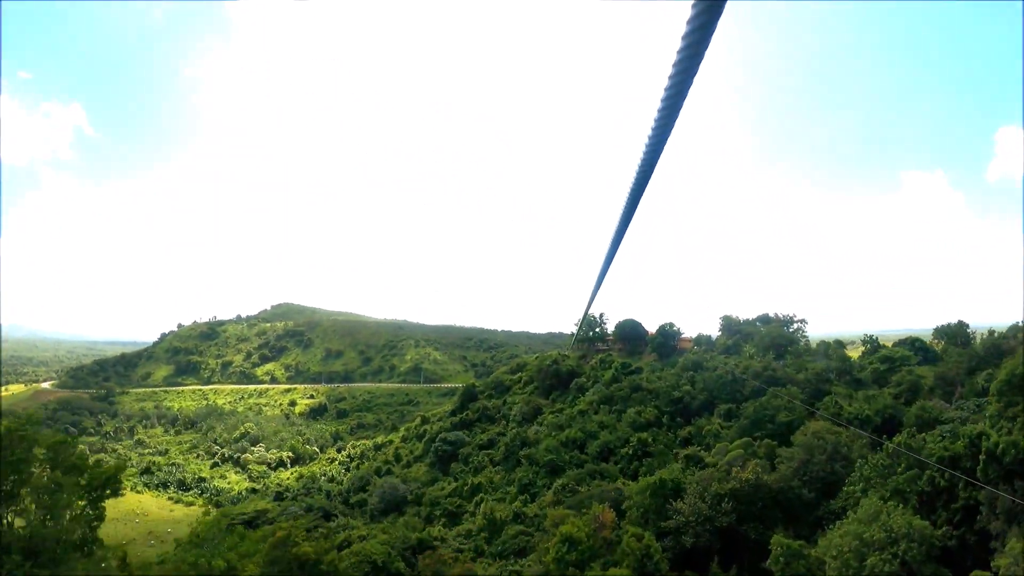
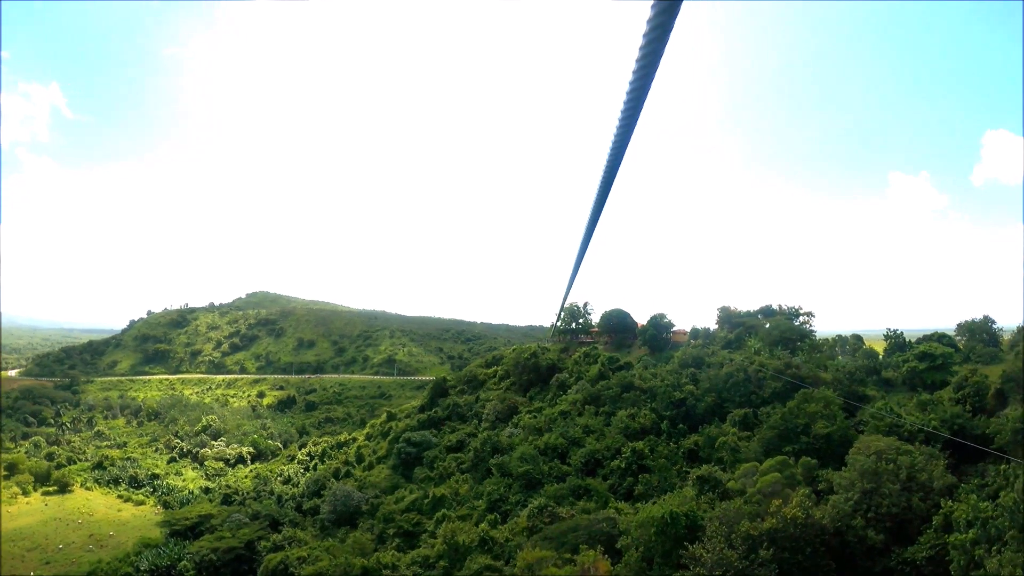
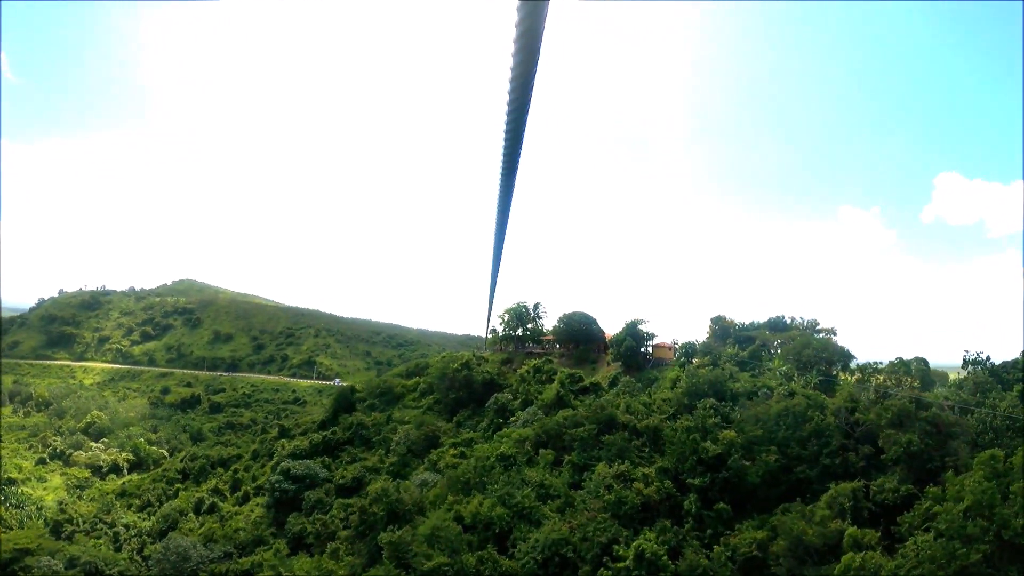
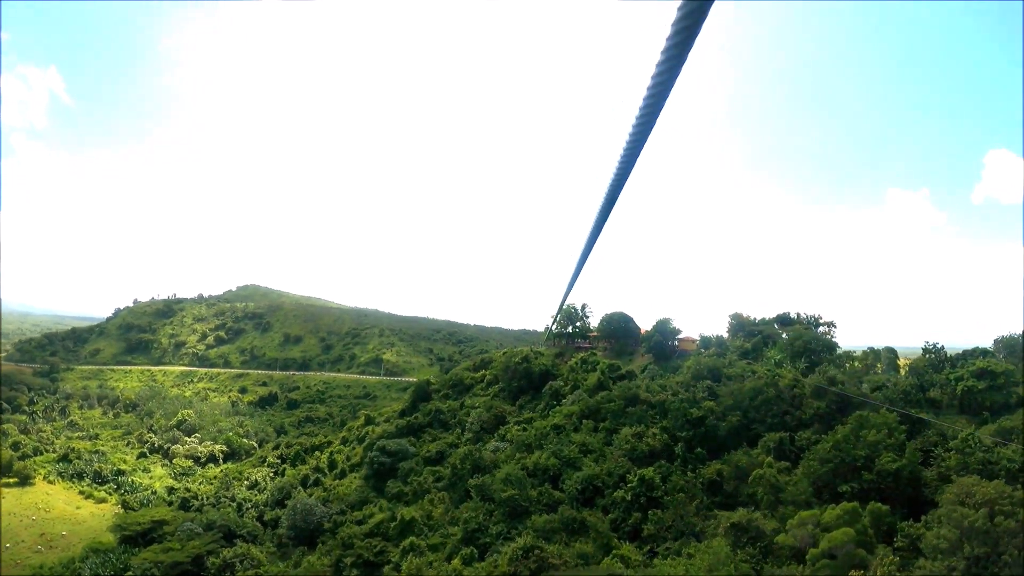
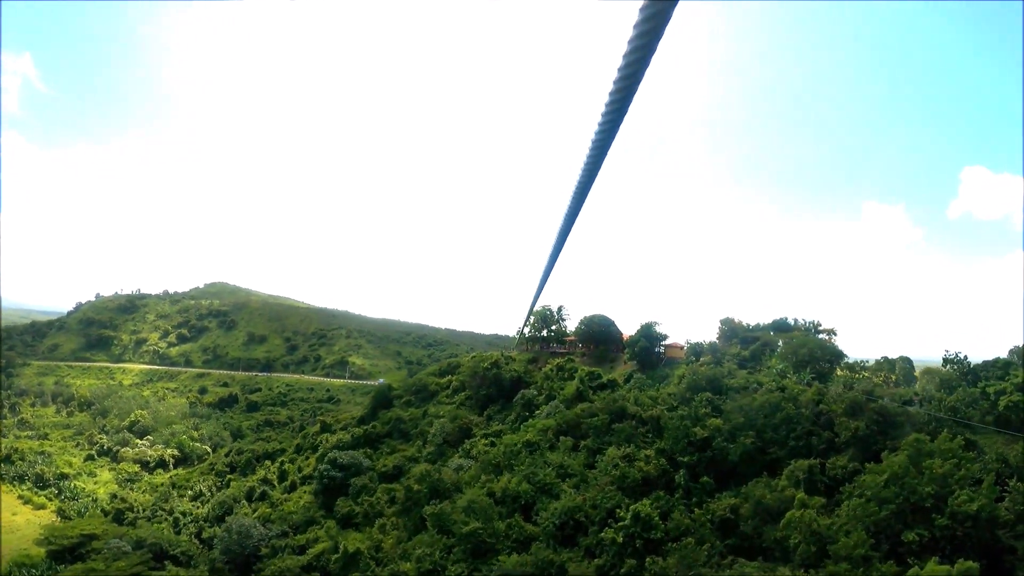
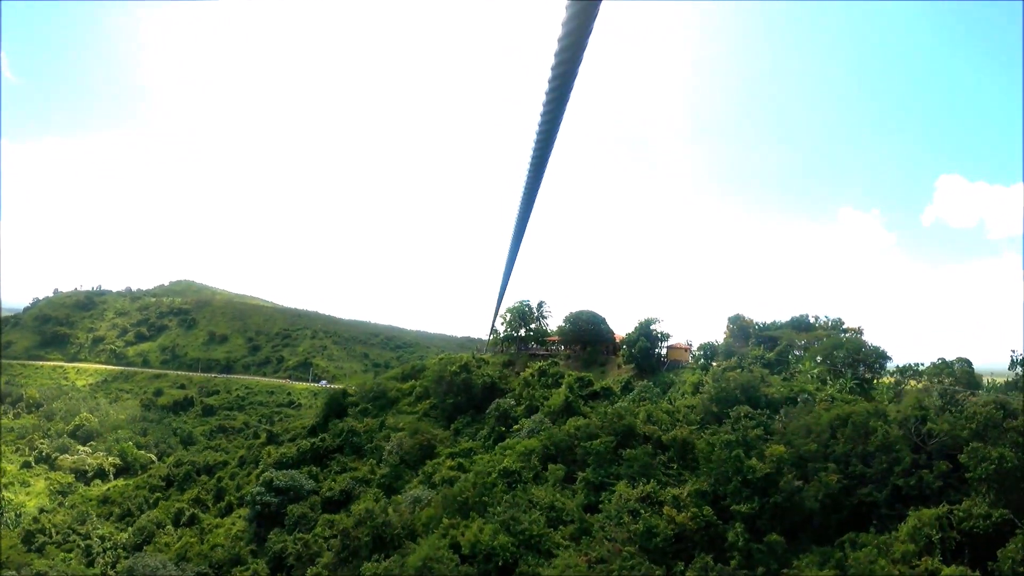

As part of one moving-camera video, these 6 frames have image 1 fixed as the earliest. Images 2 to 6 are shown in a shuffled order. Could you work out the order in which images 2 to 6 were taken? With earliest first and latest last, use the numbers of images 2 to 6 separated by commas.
2, 4, 5, 3, 6
